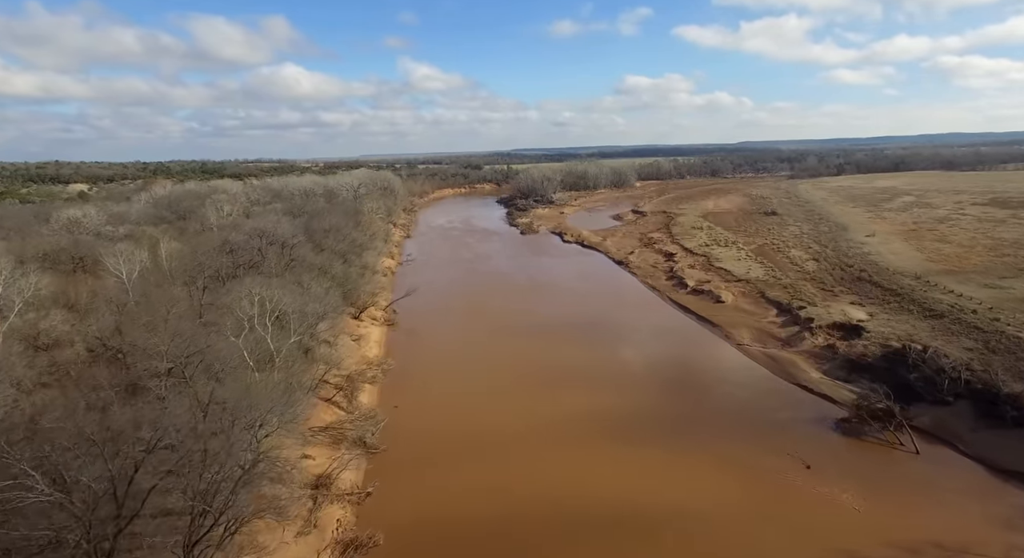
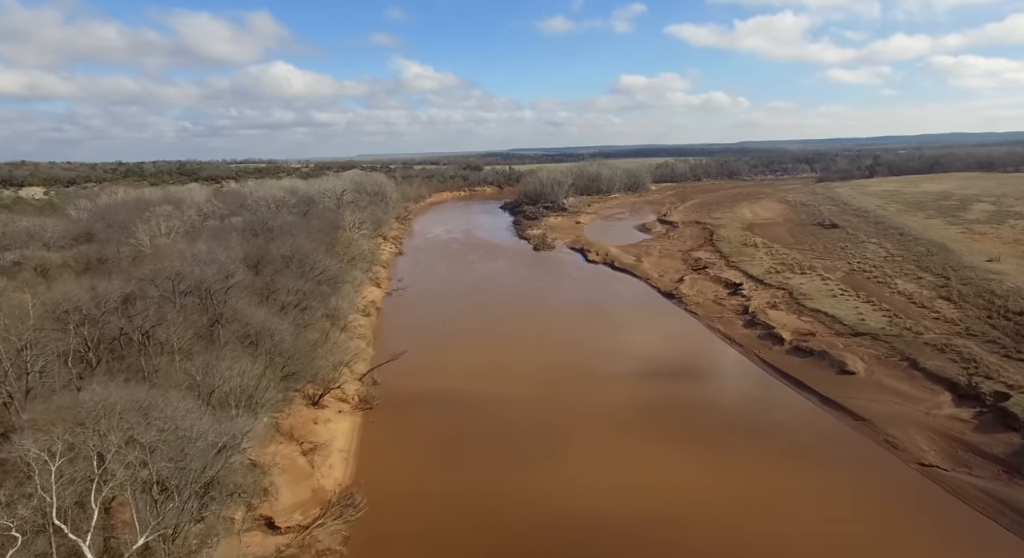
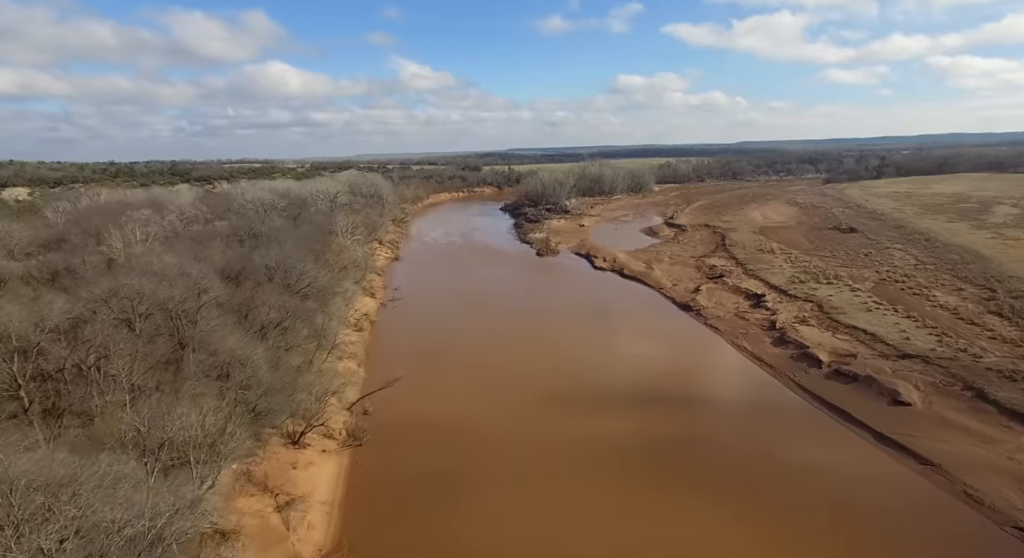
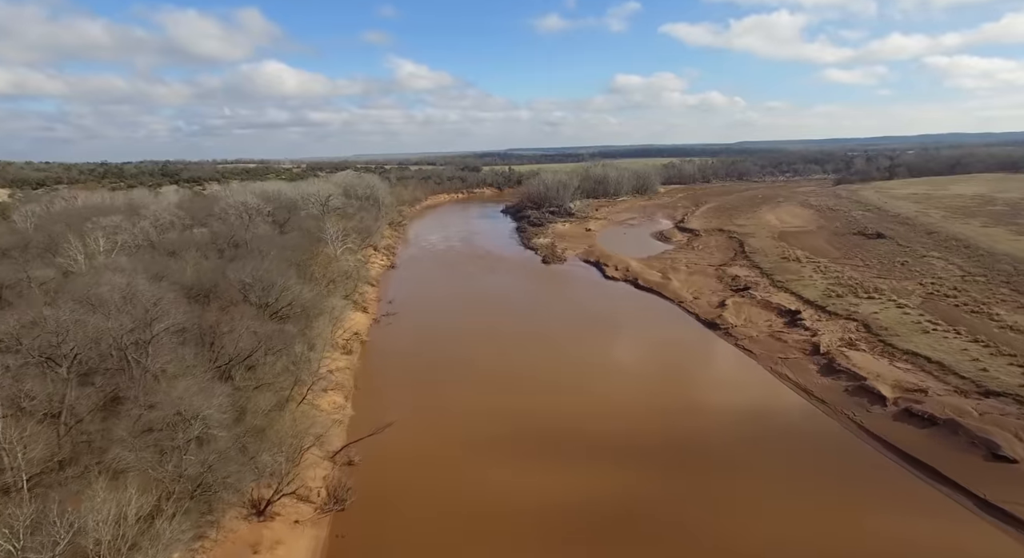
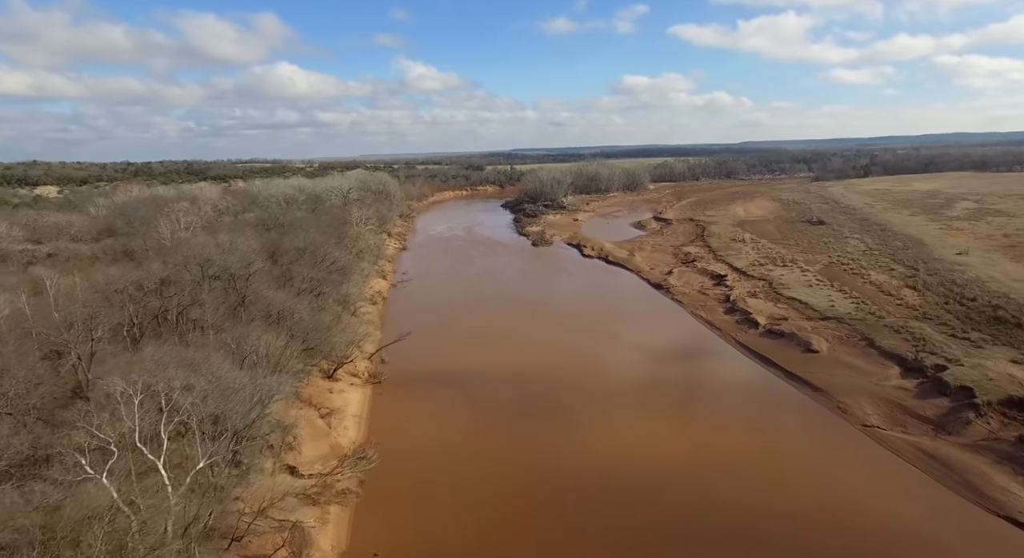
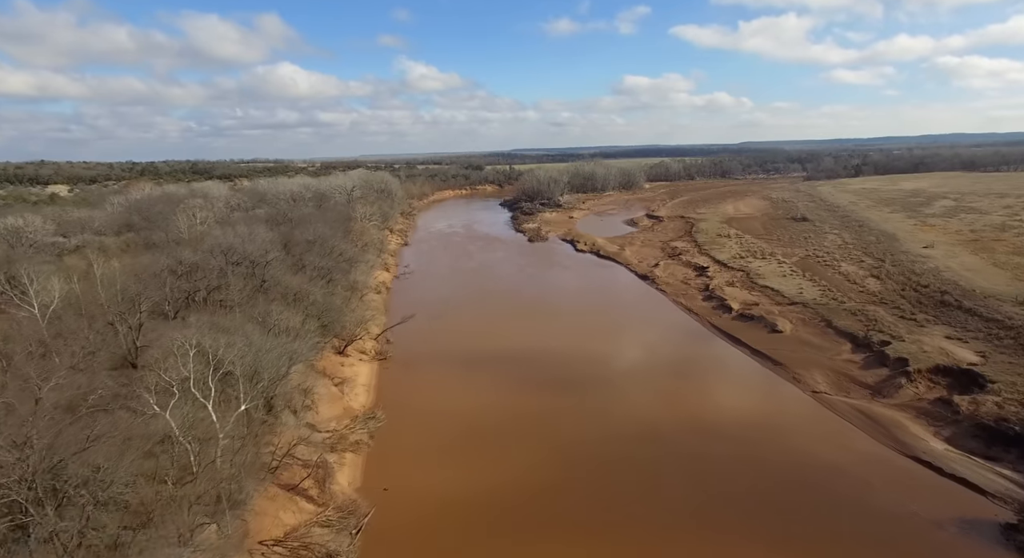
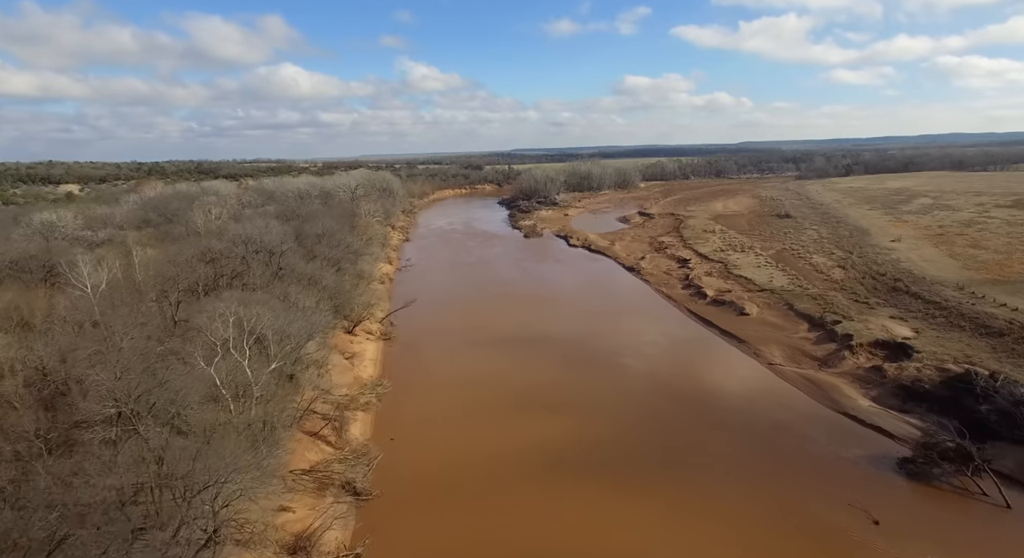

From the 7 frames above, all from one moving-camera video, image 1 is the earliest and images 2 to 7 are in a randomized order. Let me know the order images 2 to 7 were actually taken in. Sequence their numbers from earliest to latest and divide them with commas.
7, 6, 5, 2, 3, 4
